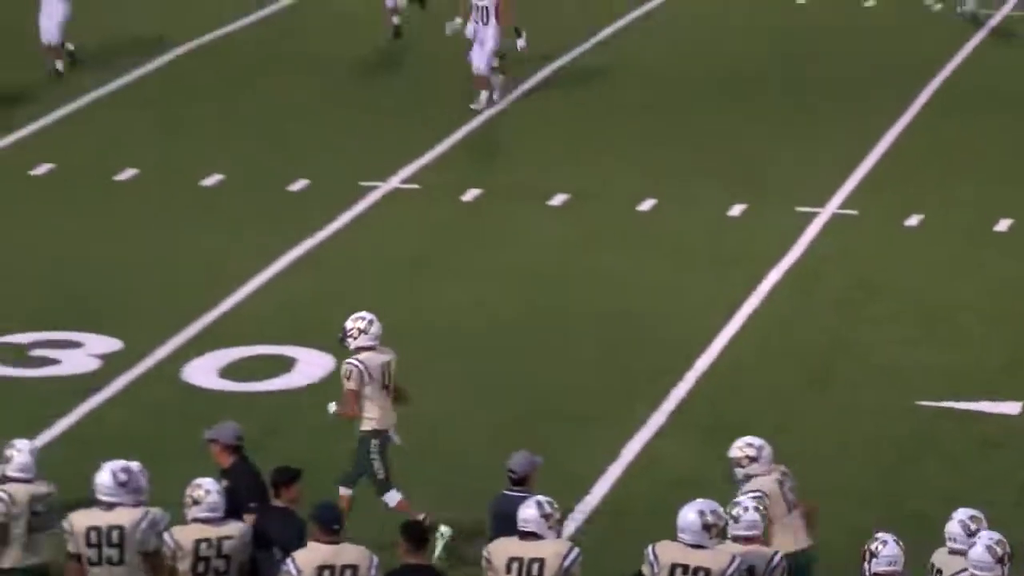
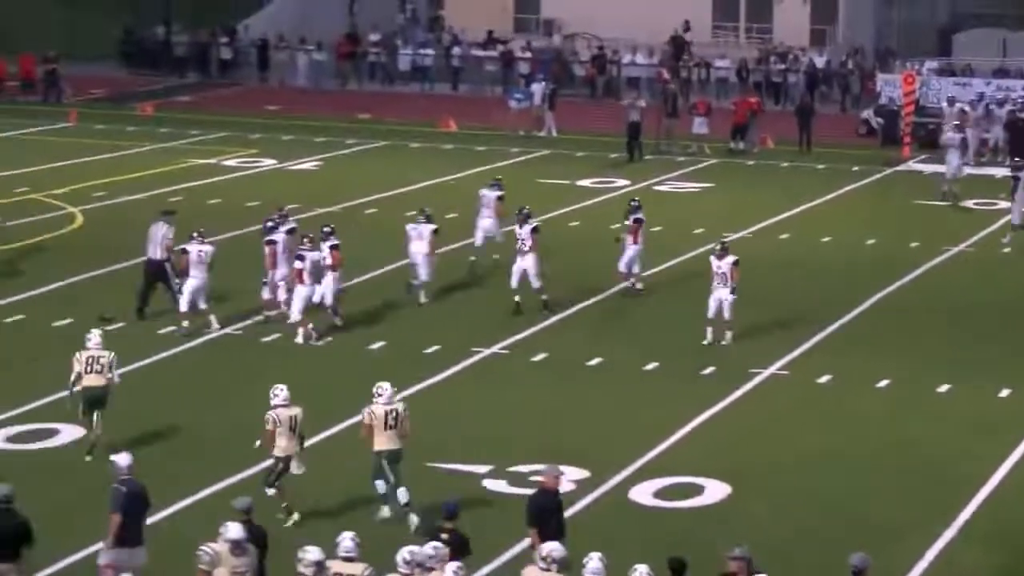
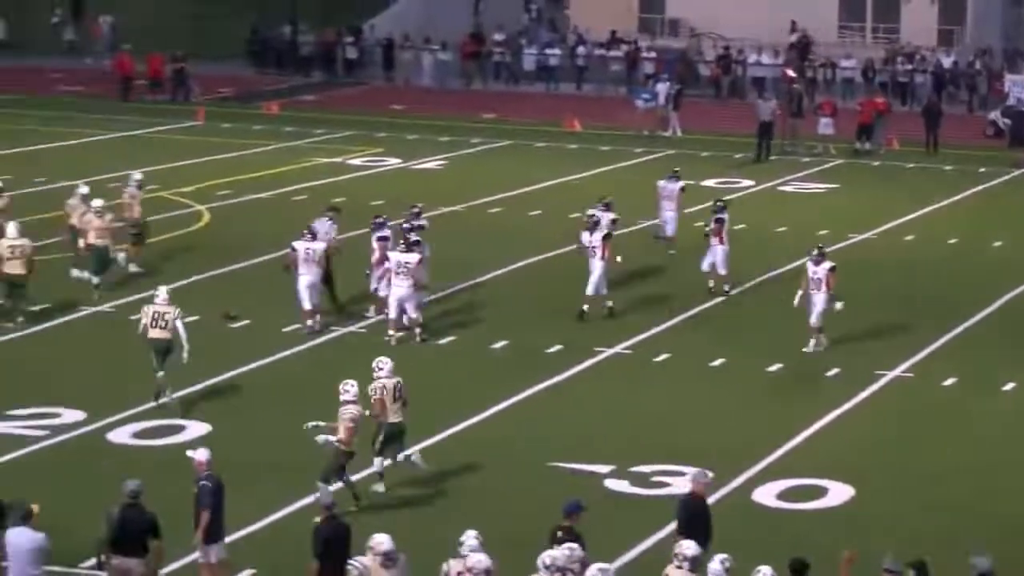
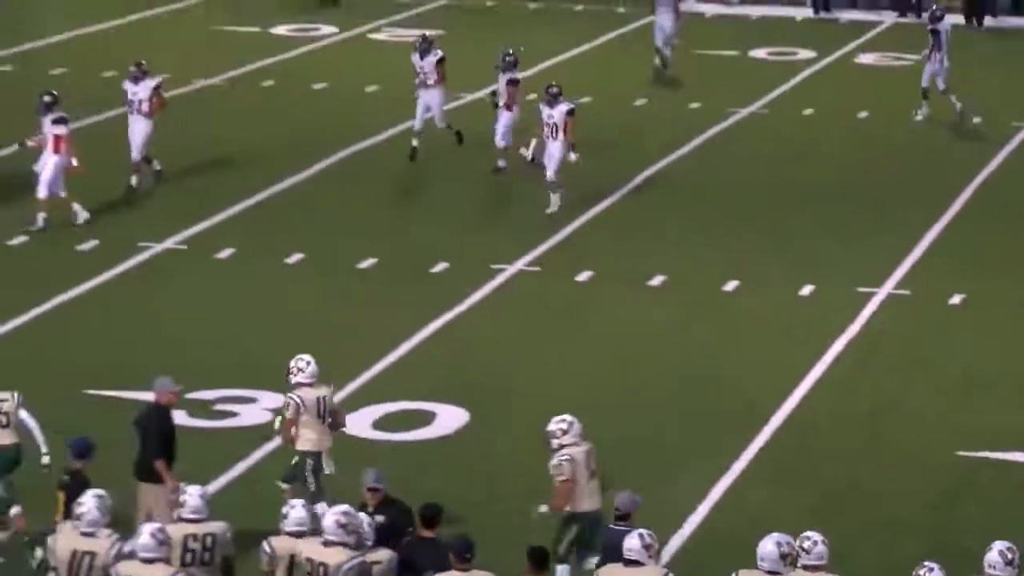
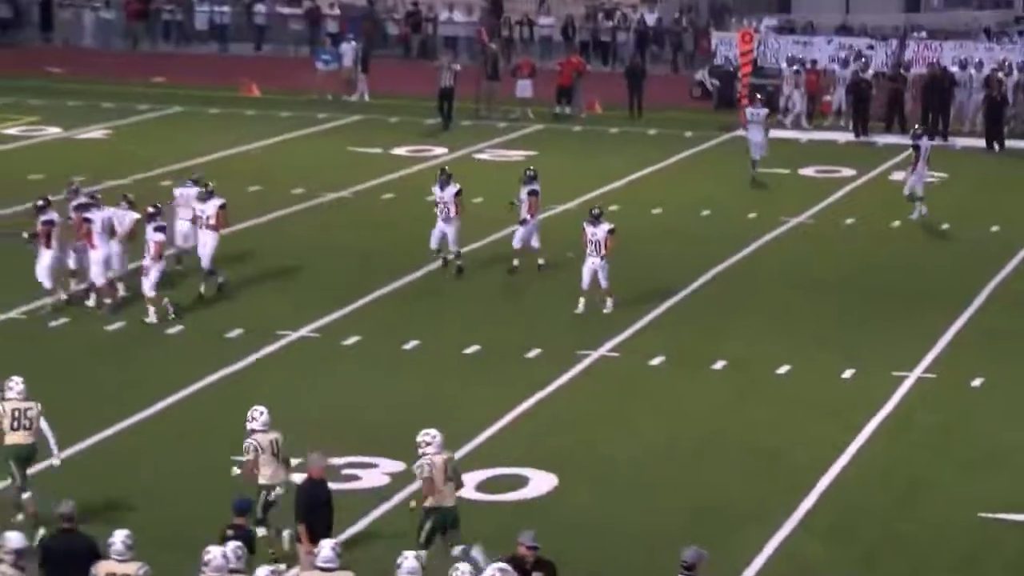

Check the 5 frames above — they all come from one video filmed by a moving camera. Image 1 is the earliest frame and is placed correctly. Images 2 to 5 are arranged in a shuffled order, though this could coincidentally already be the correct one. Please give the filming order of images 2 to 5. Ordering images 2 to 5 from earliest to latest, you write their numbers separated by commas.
4, 5, 2, 3
